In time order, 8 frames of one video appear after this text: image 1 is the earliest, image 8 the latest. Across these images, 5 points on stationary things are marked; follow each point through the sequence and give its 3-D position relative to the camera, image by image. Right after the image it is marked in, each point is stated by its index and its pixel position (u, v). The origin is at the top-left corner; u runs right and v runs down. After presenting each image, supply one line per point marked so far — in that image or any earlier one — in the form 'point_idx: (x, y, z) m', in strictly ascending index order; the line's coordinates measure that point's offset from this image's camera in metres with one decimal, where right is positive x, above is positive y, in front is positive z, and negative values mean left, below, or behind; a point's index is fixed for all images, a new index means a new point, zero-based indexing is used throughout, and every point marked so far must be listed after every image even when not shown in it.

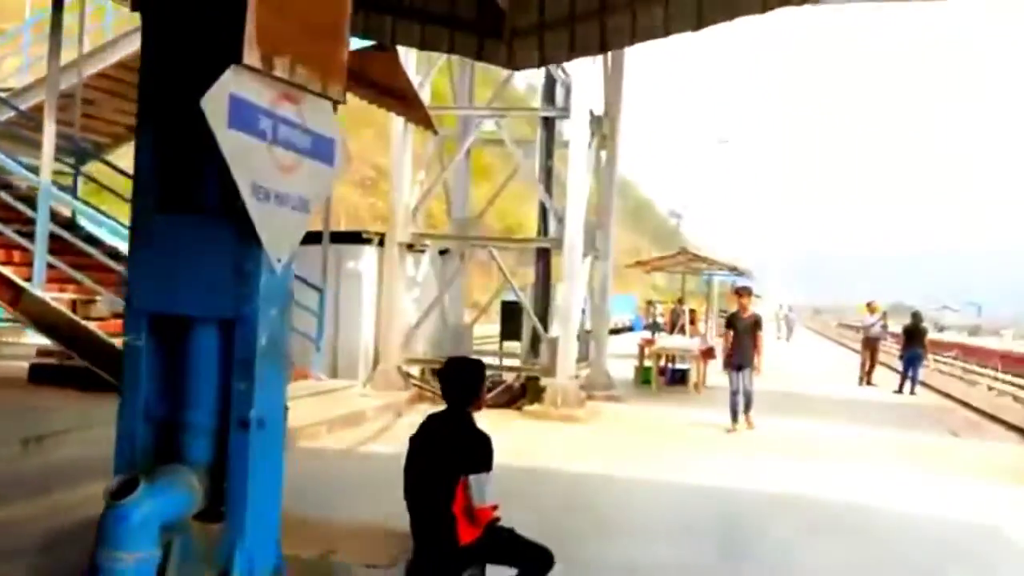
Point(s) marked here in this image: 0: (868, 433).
0: (+4.4, -1.8, +15.3) m
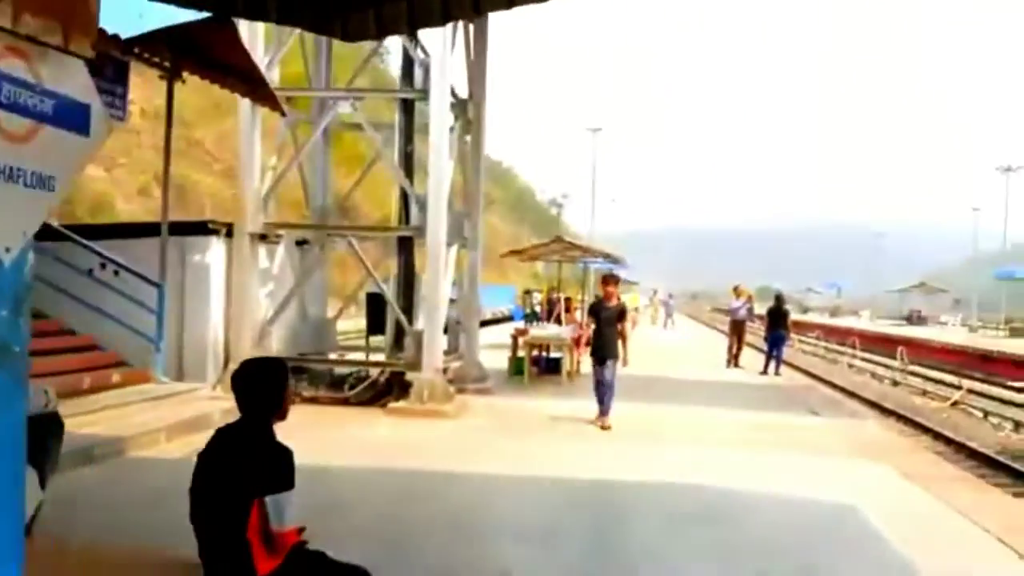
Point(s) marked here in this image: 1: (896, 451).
0: (+2.8, -1.6, +15.0) m
1: (+4.0, -1.7, +12.6) m
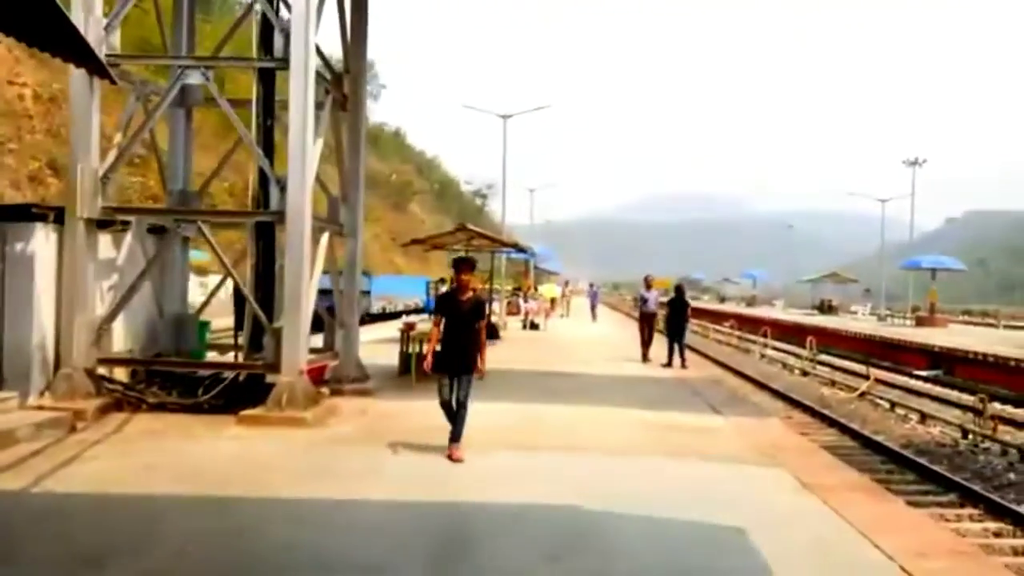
0: (+1.4, -1.5, +13.9) m
1: (+2.7, -1.6, +11.6) m
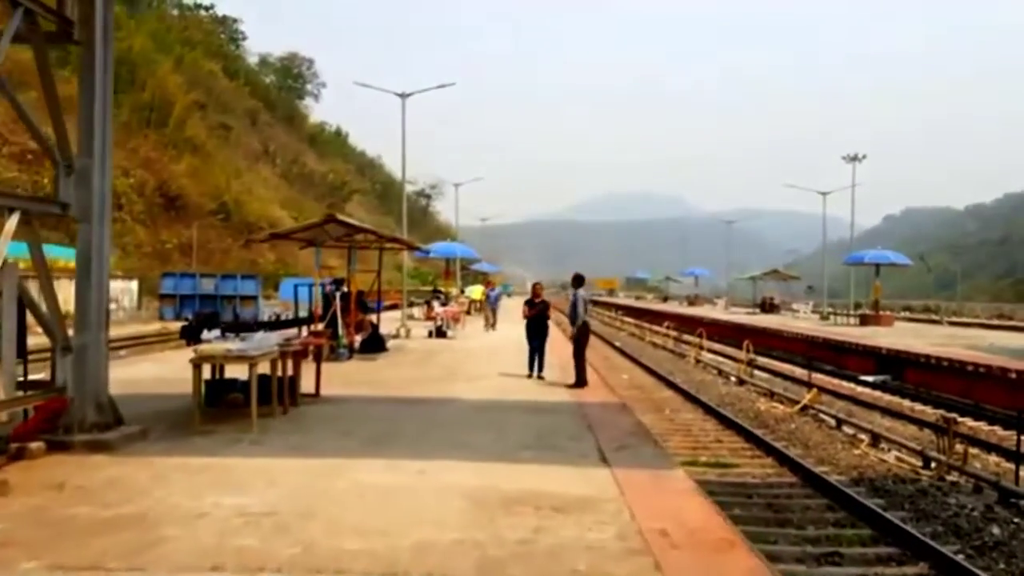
0: (-0.3, -1.5, +9.7) m
1: (+1.1, -1.6, +7.4) m
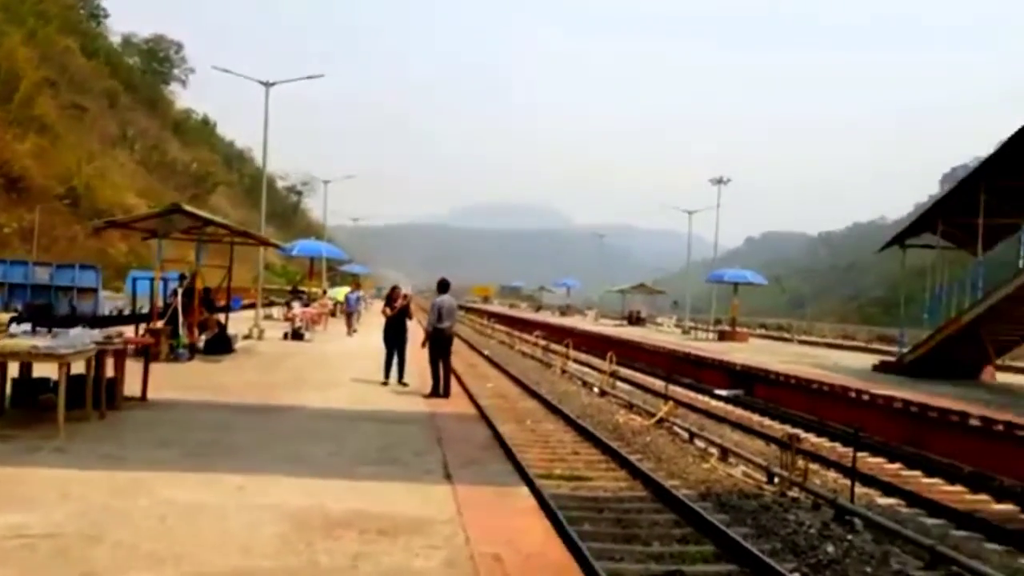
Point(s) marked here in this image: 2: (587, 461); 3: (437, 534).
0: (-1.6, -1.5, +8.9) m
1: (+0.1, -1.7, +6.8) m
2: (+1.3, -2.8, +19.5) m
3: (-0.5, -1.7, +8.0) m
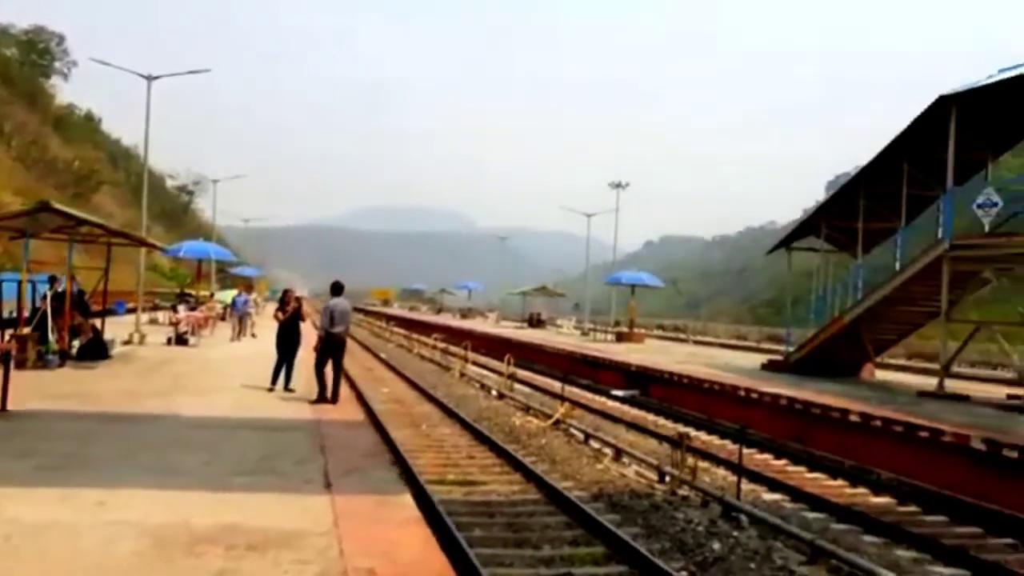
0: (-2.4, -1.5, +8.5) m
1: (-0.6, -1.7, +6.5) m
2: (-0.5, -2.8, +19.2) m
3: (-1.3, -1.7, +7.7) m
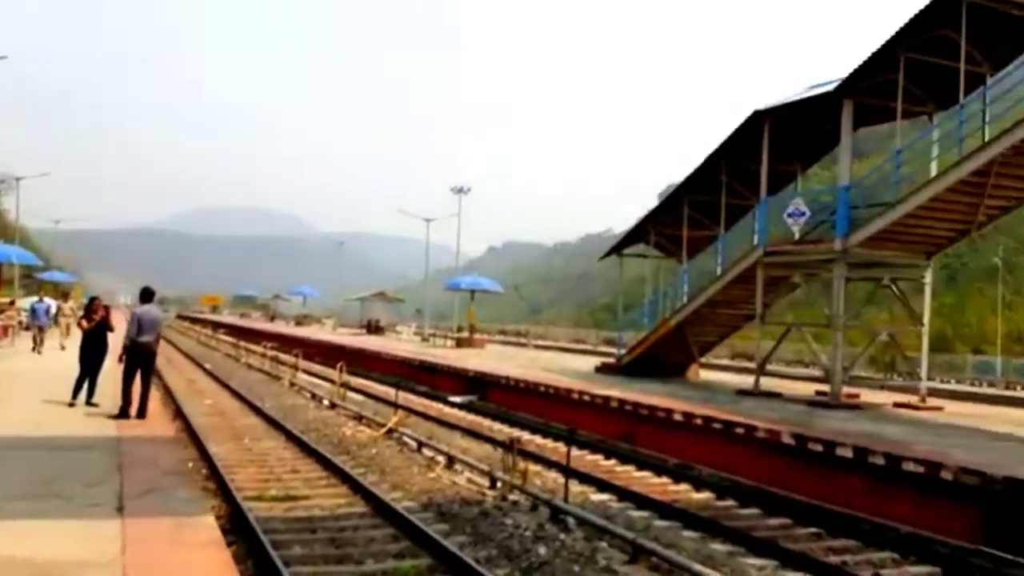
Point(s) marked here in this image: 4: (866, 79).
0: (-3.8, -1.6, +7.7) m
1: (-1.7, -1.8, +6.0) m
2: (-3.2, -3.0, +18.6) m
3: (-2.5, -1.7, +7.1) m
4: (+5.7, +3.4, +19.5) m
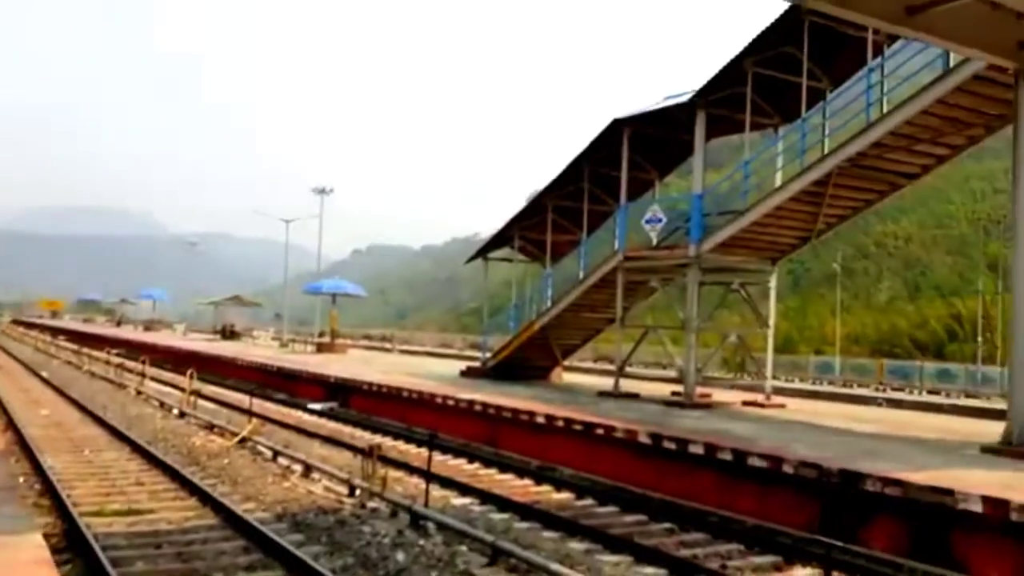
0: (-4.7, -1.6, +7.0) m
1: (-2.4, -1.8, +5.6) m
2: (-5.4, -3.0, +18.0) m
3: (-3.4, -1.8, +6.6) m
4: (+3.4, +3.3, +19.9) m
